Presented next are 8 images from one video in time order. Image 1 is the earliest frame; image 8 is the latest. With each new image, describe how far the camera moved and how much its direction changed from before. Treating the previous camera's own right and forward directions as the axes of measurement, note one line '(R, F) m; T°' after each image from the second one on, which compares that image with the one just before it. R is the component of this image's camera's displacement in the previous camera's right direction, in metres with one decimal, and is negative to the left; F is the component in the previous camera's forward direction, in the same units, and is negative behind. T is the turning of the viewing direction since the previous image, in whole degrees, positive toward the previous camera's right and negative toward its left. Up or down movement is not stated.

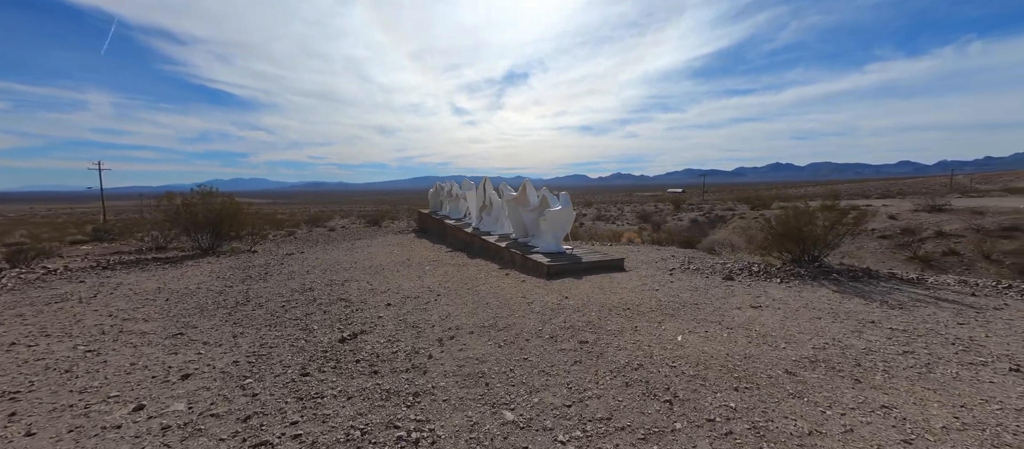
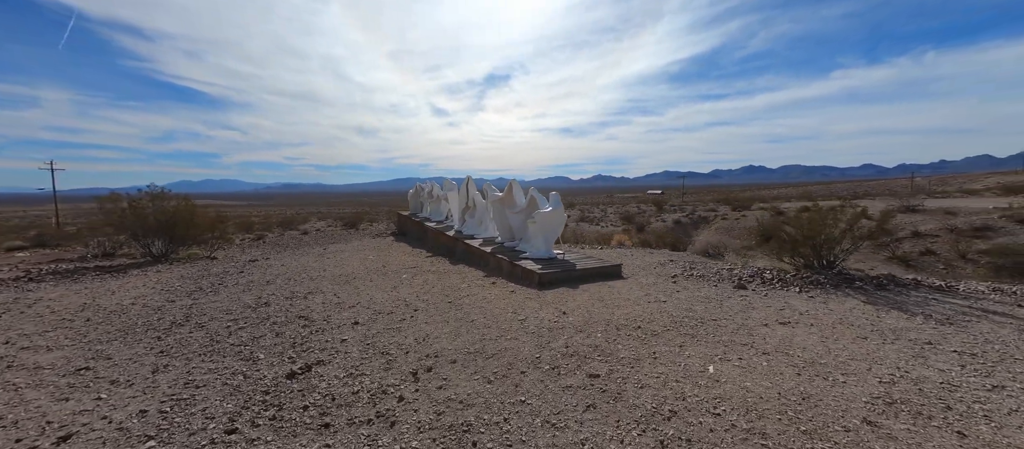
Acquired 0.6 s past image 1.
(-0.1, +0.9) m; +3°
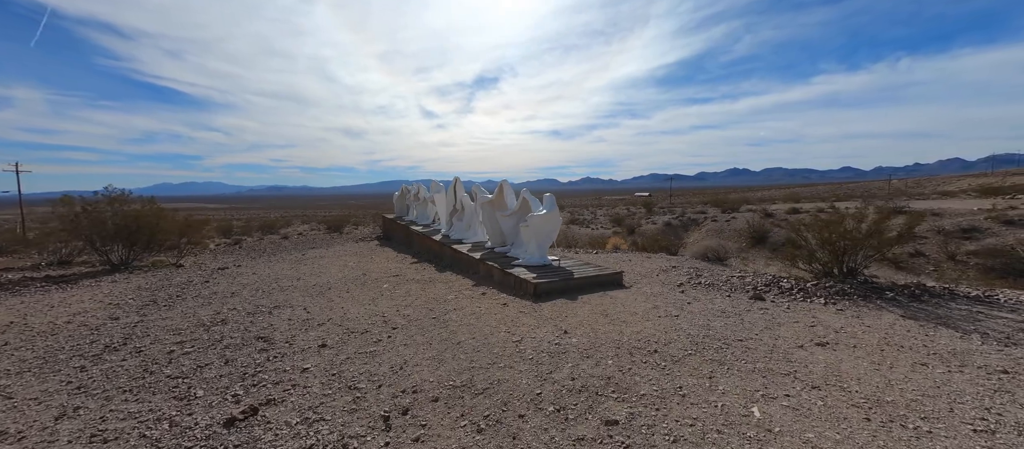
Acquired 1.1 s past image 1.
(0.0, +0.8) m; +2°
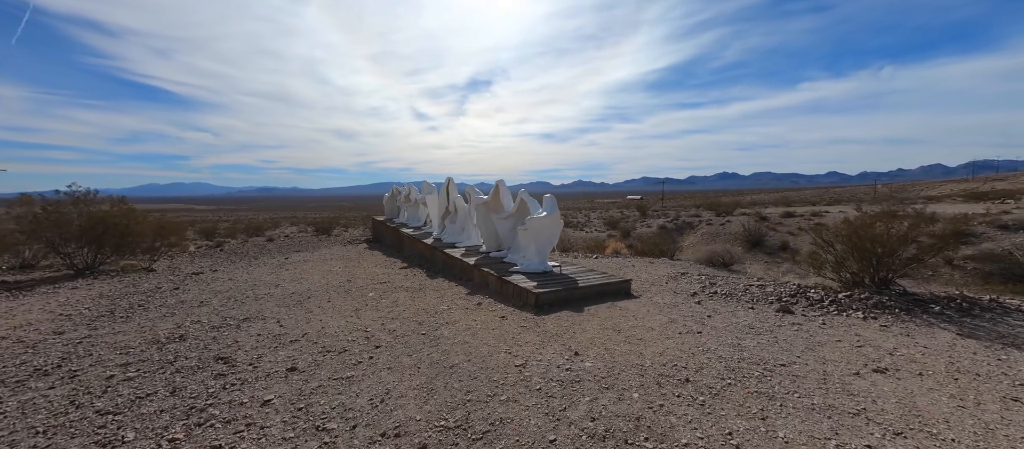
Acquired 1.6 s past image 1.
(-0.1, +0.7) m; +1°
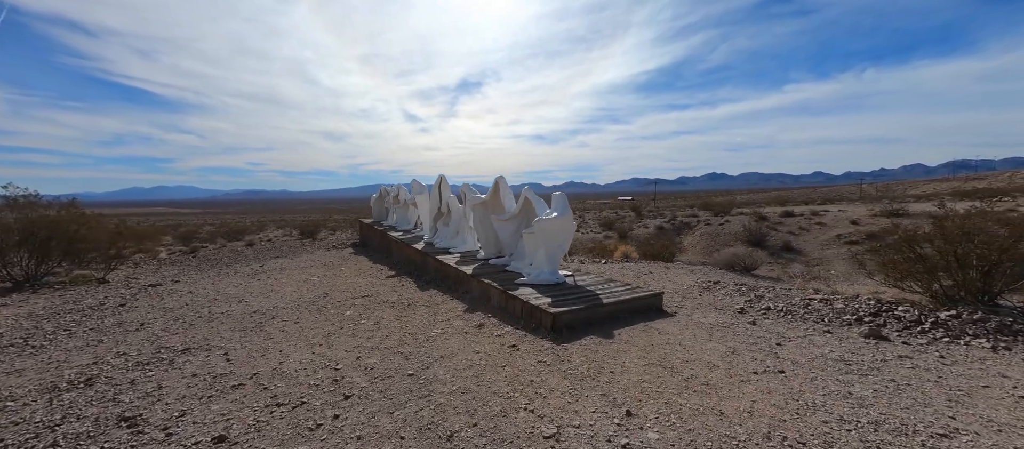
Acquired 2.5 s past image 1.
(-0.2, +1.3) m; +1°
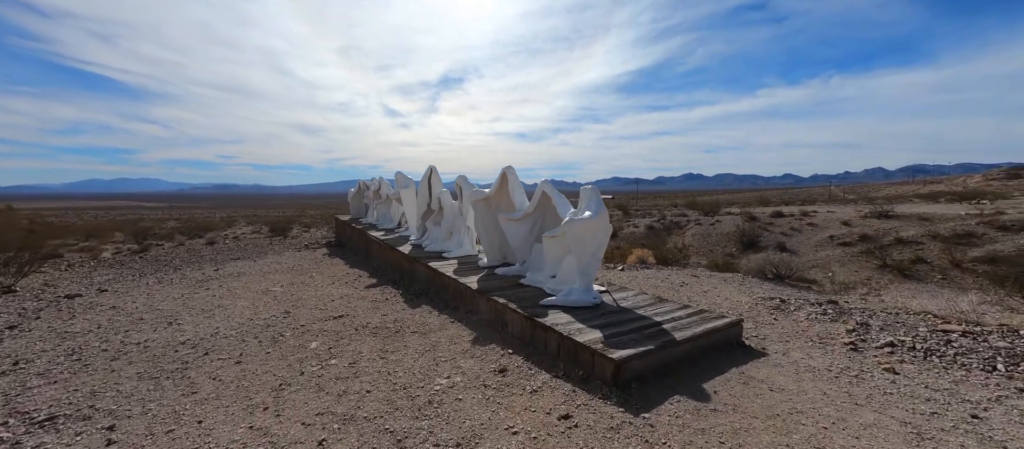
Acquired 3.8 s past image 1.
(-0.6, +1.7) m; +3°
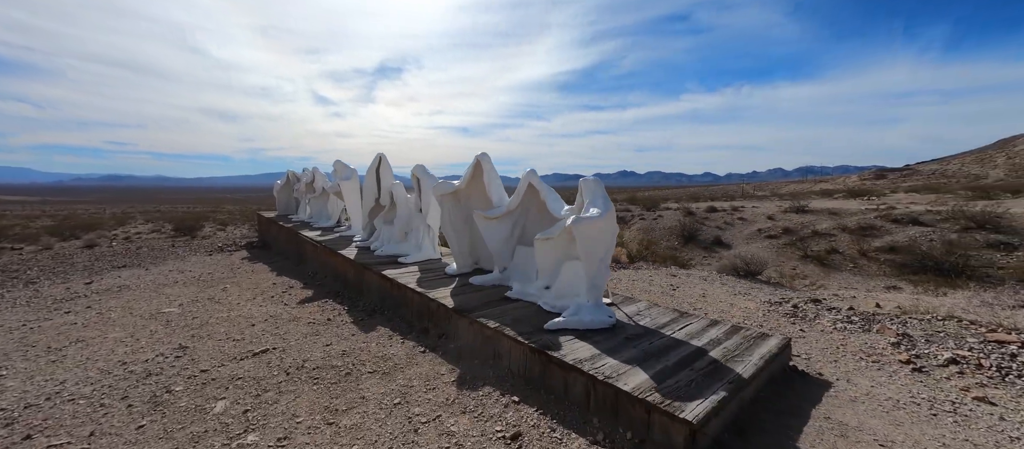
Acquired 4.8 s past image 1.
(-0.5, +1.3) m; +9°
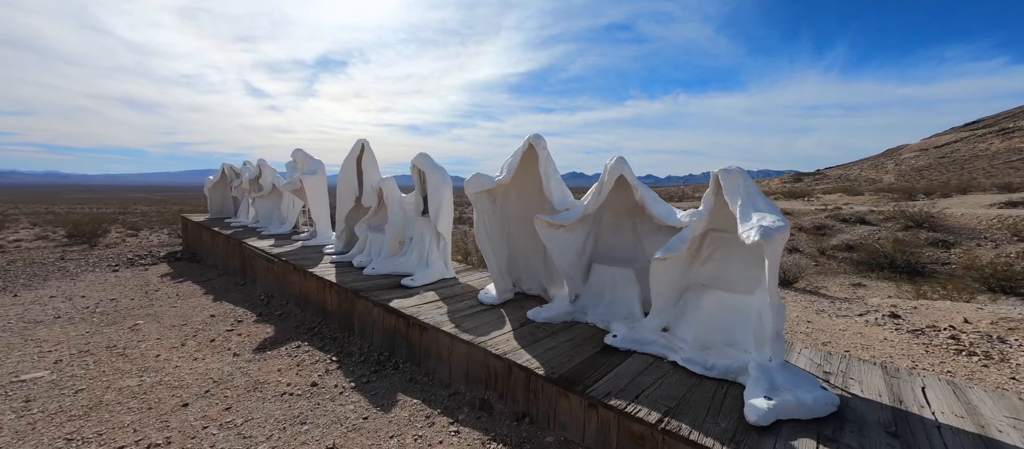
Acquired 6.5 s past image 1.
(-1.3, +1.8) m; +7°
